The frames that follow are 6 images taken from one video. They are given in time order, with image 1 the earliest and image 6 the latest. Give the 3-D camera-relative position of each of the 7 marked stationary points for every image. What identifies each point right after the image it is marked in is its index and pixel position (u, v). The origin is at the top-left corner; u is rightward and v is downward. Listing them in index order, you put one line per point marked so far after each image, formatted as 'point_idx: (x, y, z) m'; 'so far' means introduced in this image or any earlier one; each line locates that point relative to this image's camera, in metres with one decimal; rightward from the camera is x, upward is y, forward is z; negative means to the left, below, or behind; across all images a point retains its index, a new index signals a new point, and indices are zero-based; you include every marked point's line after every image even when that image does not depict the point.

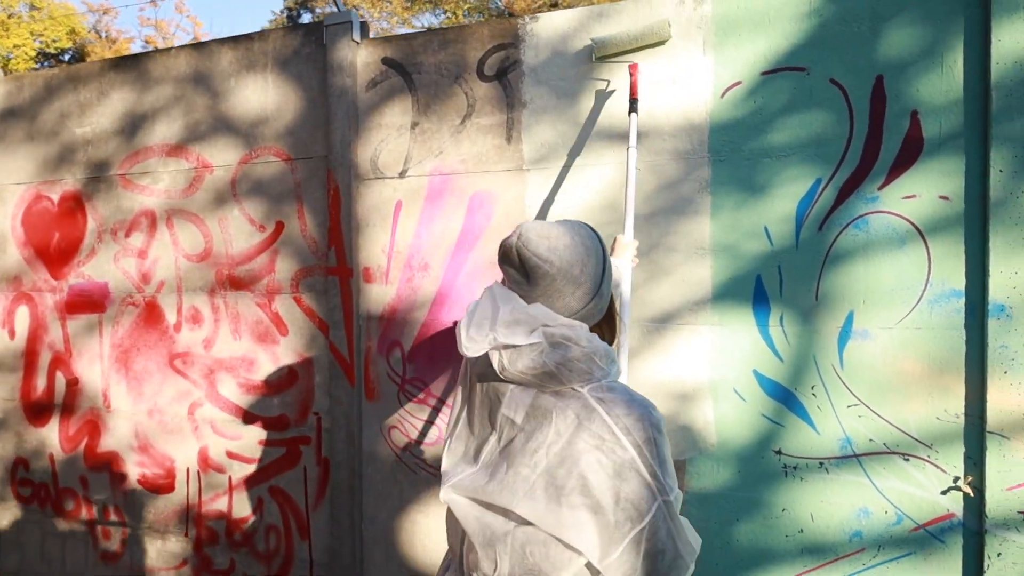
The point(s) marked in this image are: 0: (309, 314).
0: (-1.0, -0.1, +3.6) m
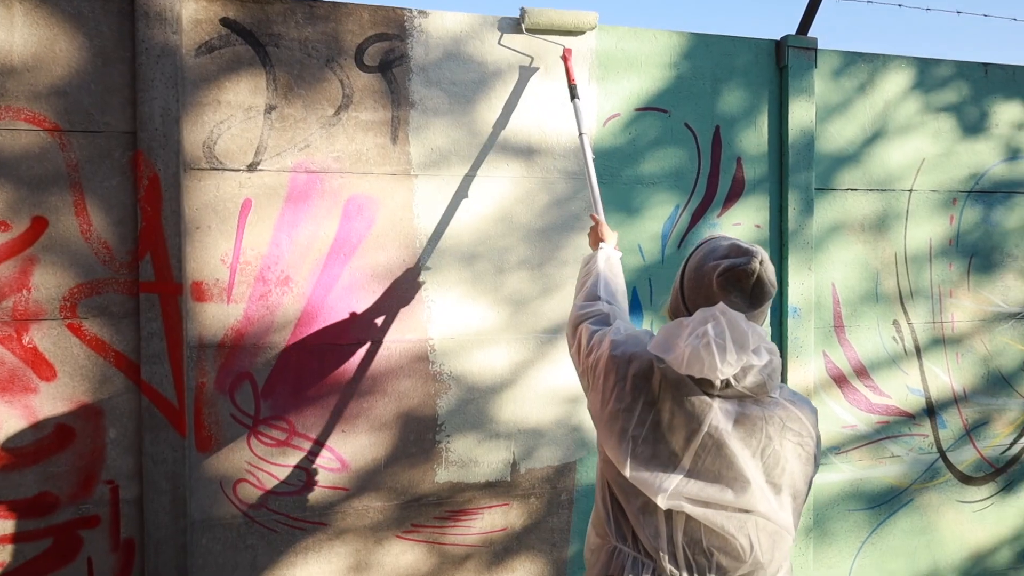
0: (-1.5, -0.2, +2.6) m
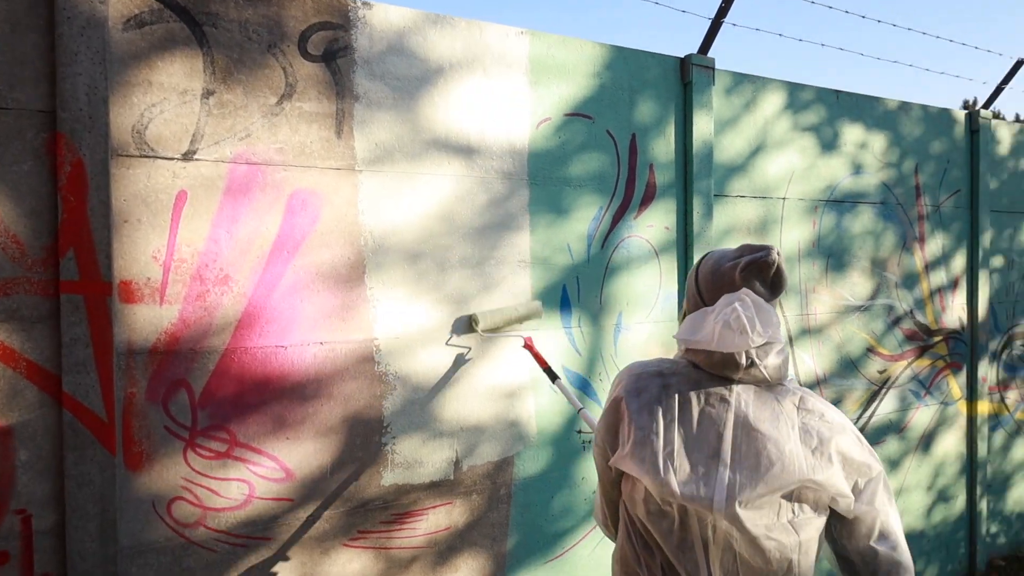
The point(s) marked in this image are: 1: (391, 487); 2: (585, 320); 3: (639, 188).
0: (-1.6, -0.2, +2.3) m
1: (-0.5, -0.8, +2.9) m
2: (+0.4, -0.2, +3.4) m
3: (+0.6, +0.5, +3.6) m
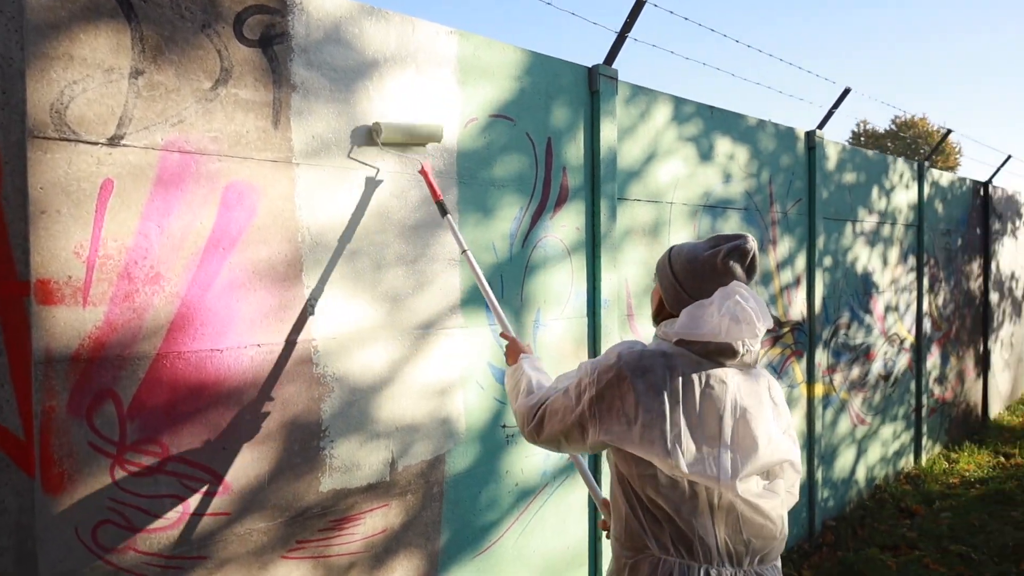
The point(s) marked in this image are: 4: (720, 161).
0: (-1.7, -0.2, +1.9) m
1: (-0.7, -0.8, +2.8) m
2: (0.0, -0.1, +3.5) m
3: (+0.2, +0.5, +3.7) m
4: (+1.4, +0.9, +4.9) m
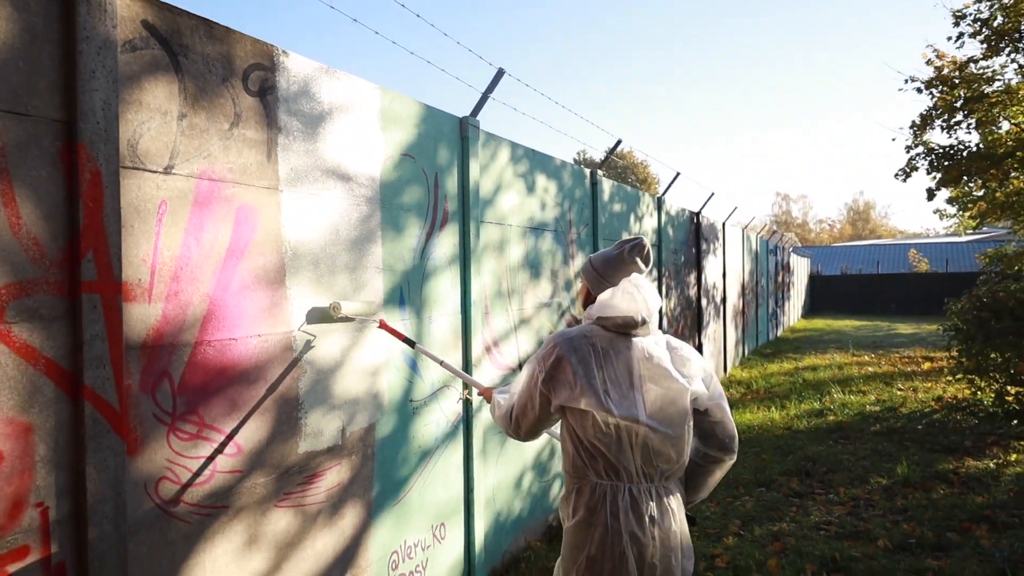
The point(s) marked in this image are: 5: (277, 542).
0: (-1.6, -0.2, +2.3) m
1: (-1.0, -0.8, +3.5) m
2: (-0.6, -0.2, +4.4) m
3: (-0.5, +0.5, +4.7) m
4: (+0.2, +0.8, +6.3) m
5: (-1.1, -1.2, +3.3) m
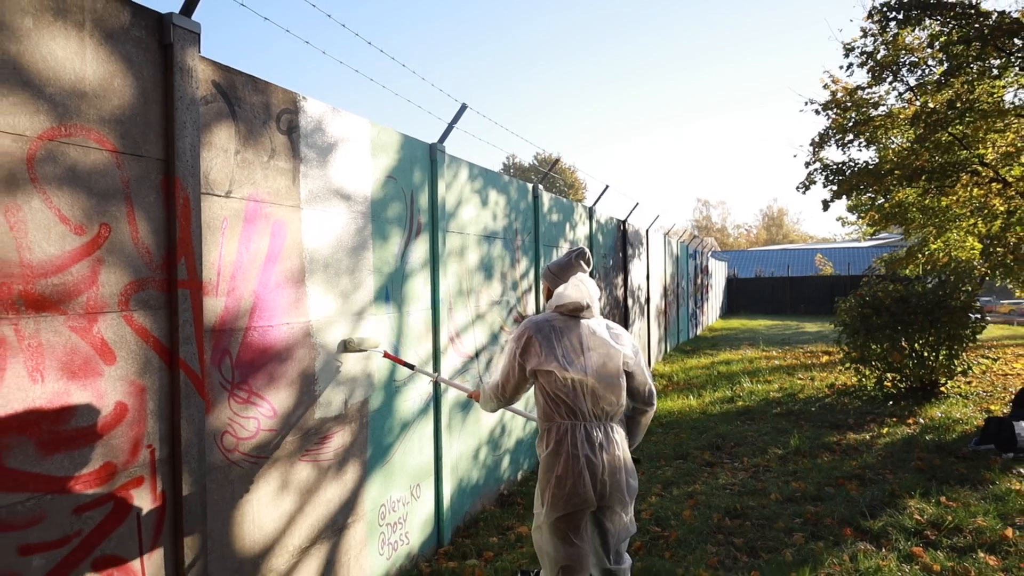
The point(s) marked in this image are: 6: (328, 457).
0: (-1.6, -0.2, +3.2) m
1: (-1.2, -0.8, +4.4) m
2: (-0.9, -0.2, +5.3) m
3: (-0.8, +0.5, +5.6) m
4: (-0.2, +0.8, +7.2) m
5: (-1.2, -1.2, +4.2) m
6: (-1.1, -1.1, +4.4) m
